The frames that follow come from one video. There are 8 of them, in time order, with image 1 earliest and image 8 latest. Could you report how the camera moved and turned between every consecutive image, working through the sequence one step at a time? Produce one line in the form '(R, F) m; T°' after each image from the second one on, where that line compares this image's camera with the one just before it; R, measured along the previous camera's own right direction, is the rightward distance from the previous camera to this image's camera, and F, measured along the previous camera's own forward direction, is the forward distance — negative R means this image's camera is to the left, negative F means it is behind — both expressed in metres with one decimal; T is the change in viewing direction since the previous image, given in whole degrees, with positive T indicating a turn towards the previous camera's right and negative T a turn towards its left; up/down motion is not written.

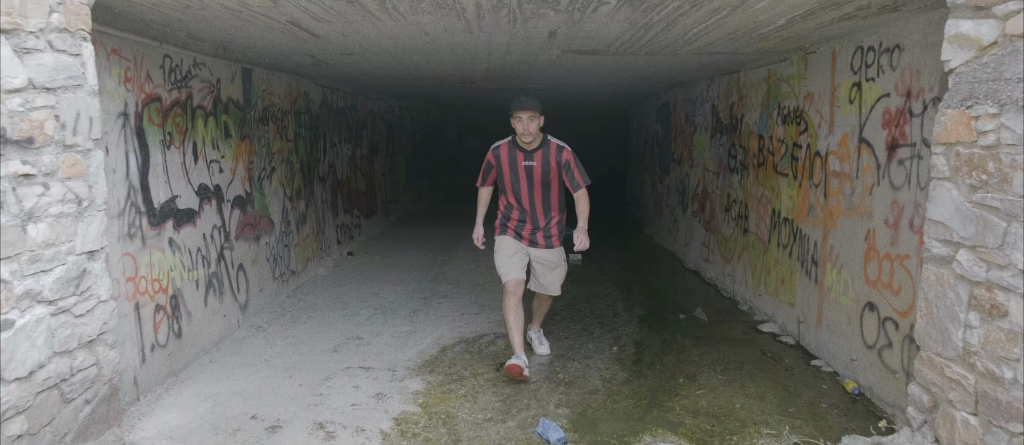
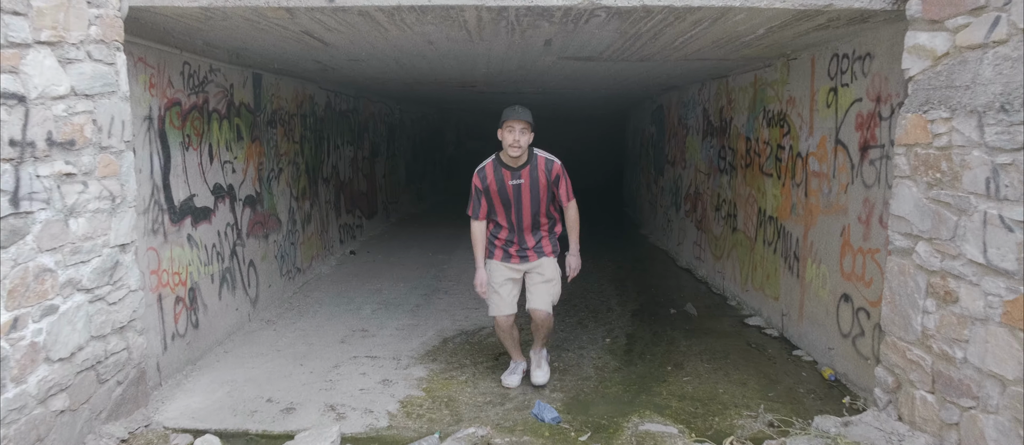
(0.0, -0.3) m; 0°
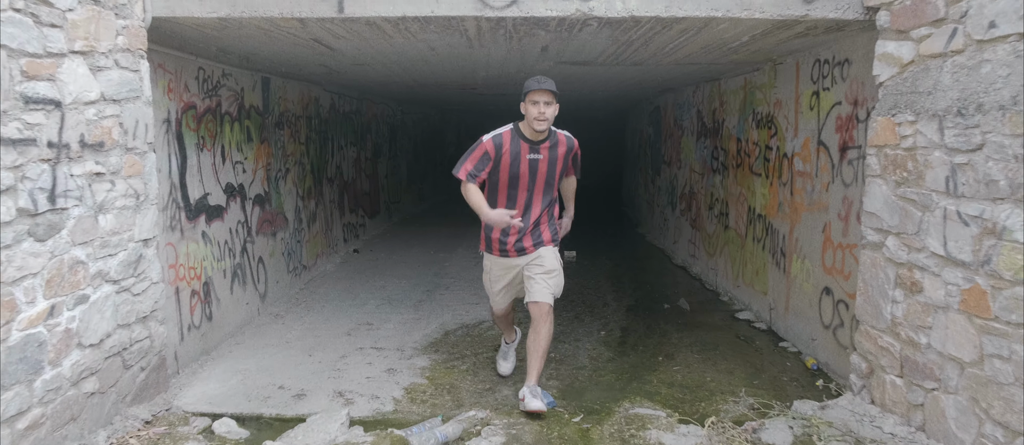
(0.0, -0.2) m; 0°
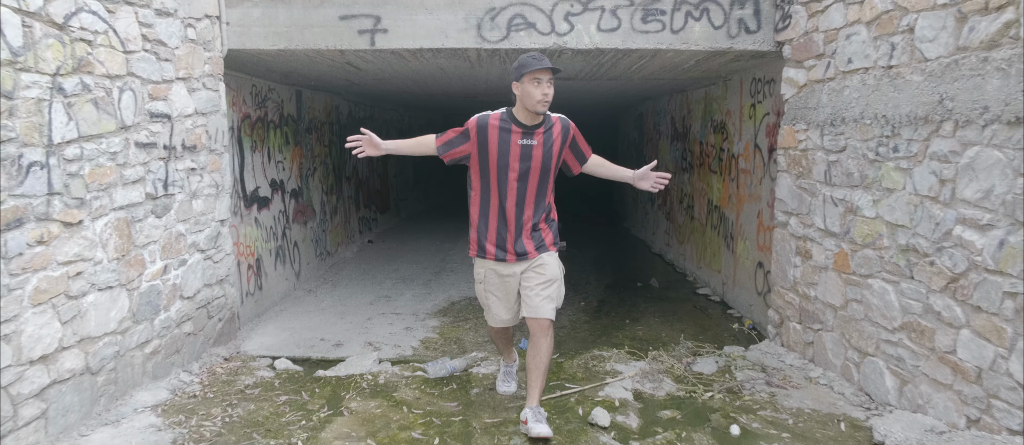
(0.0, -1.0) m; 0°
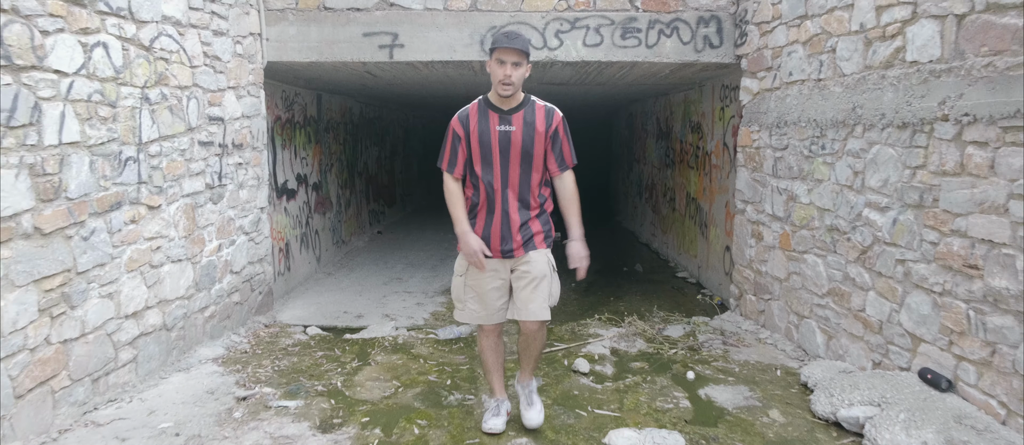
(0.0, -0.7) m; 0°
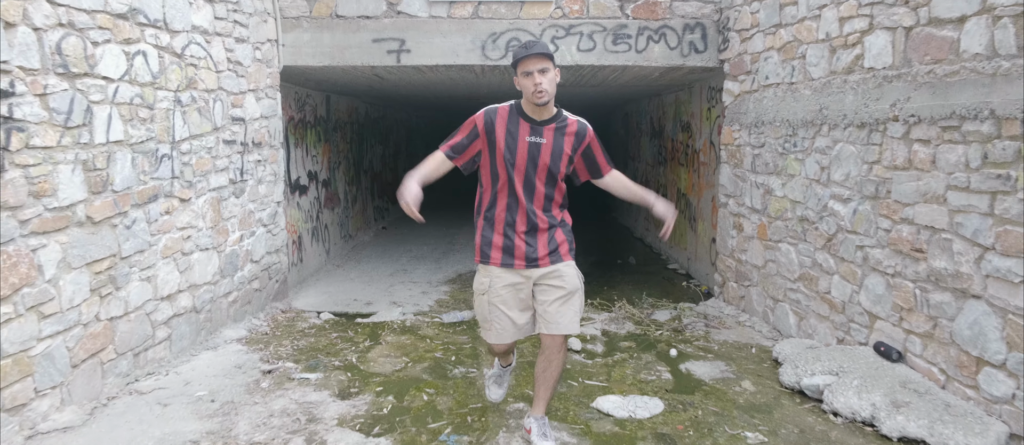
(0.0, -0.4) m; 0°
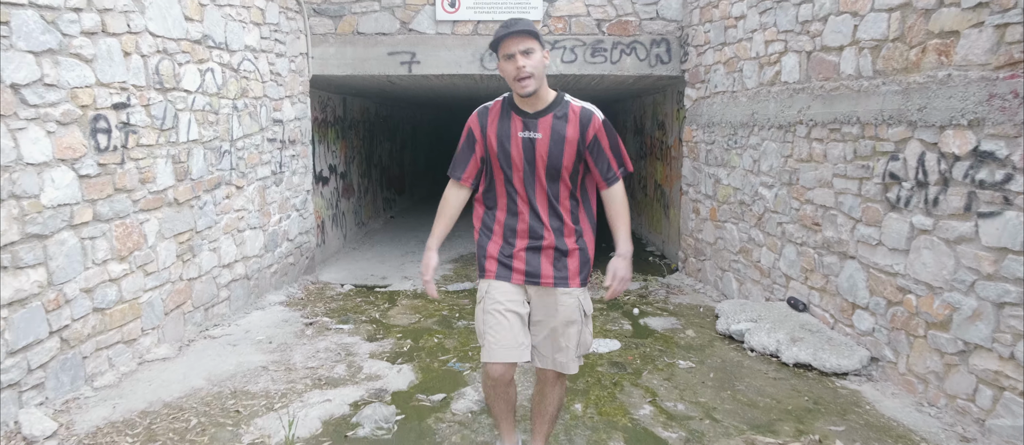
(0.0, -1.0) m; 0°
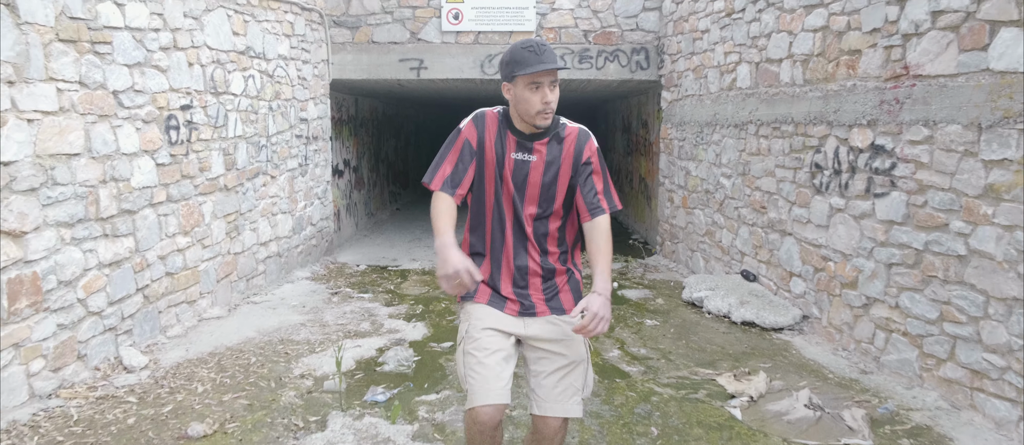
(0.0, -0.8) m; 0°
